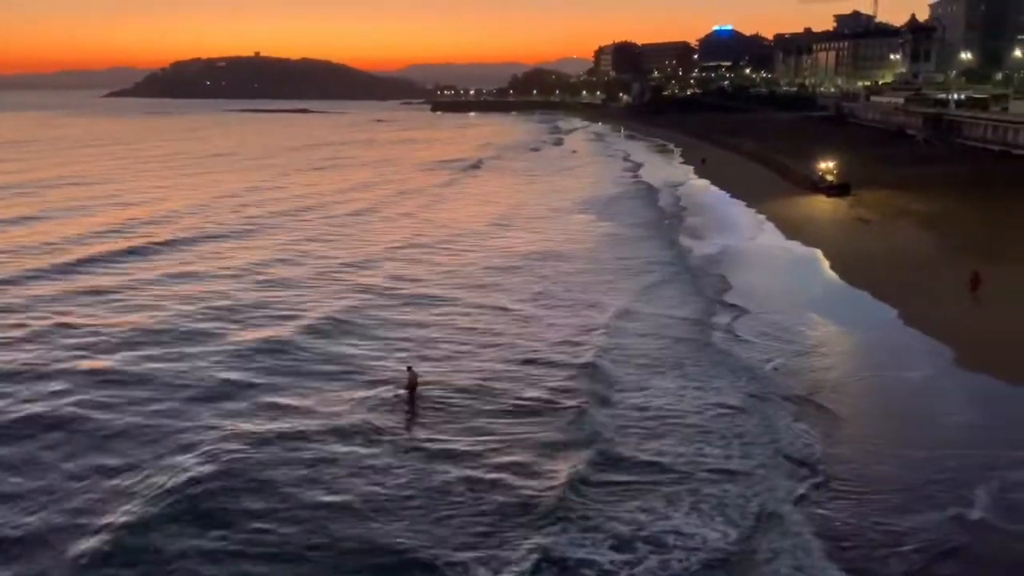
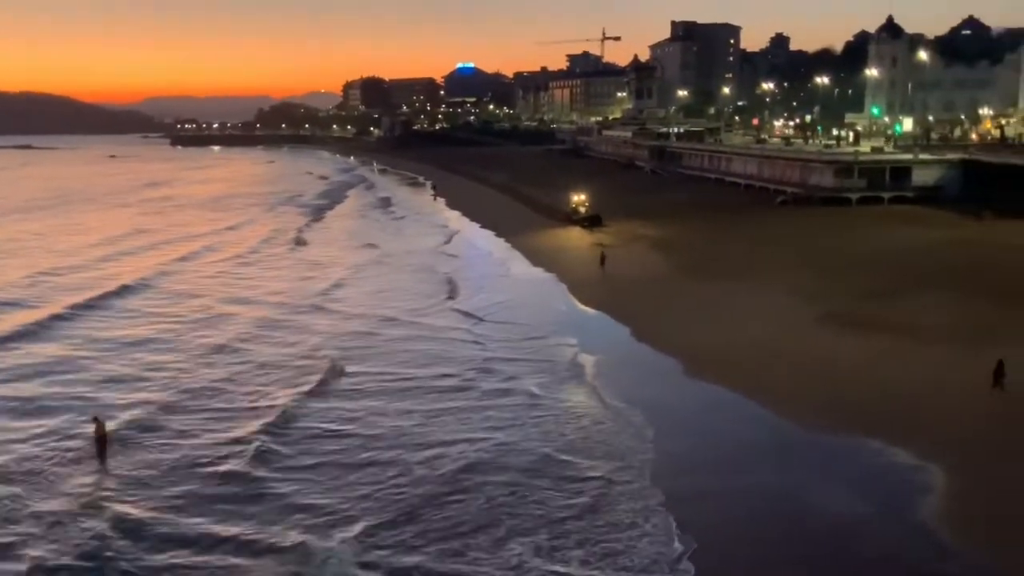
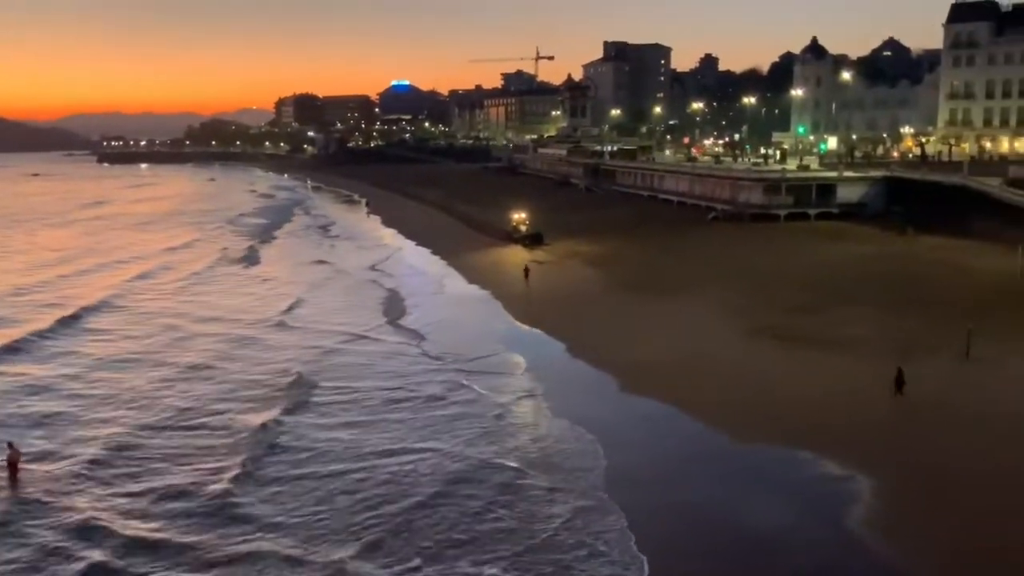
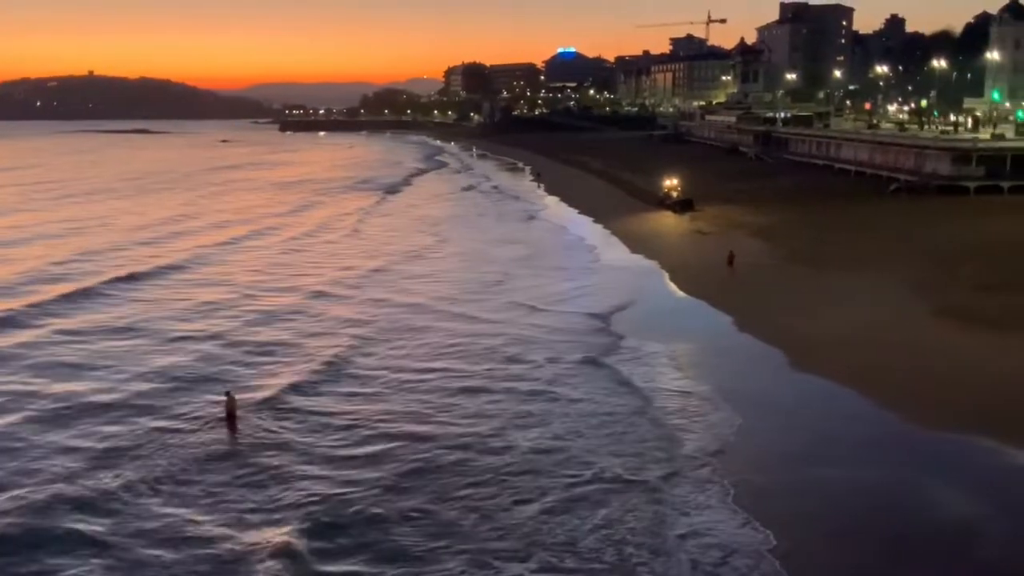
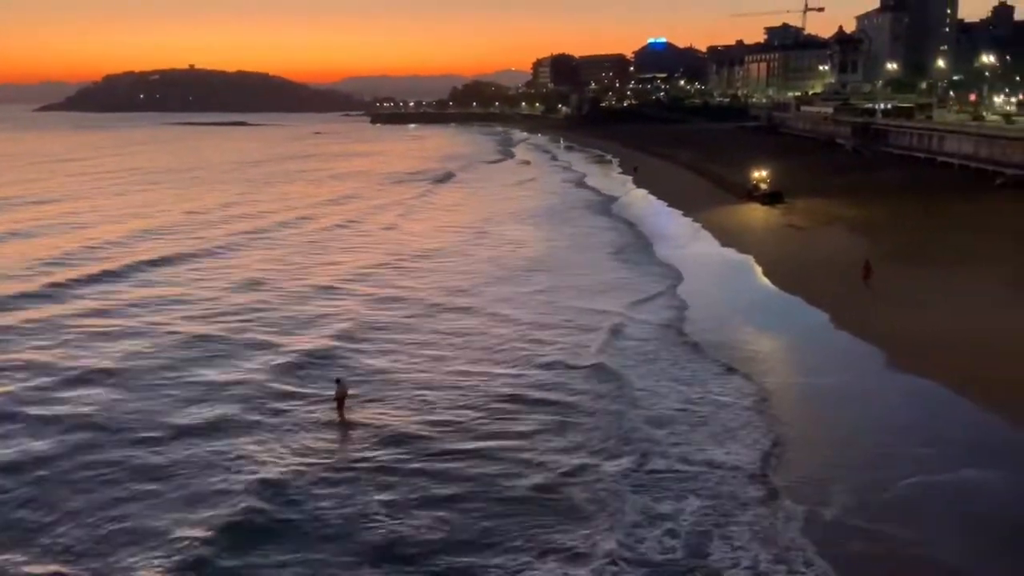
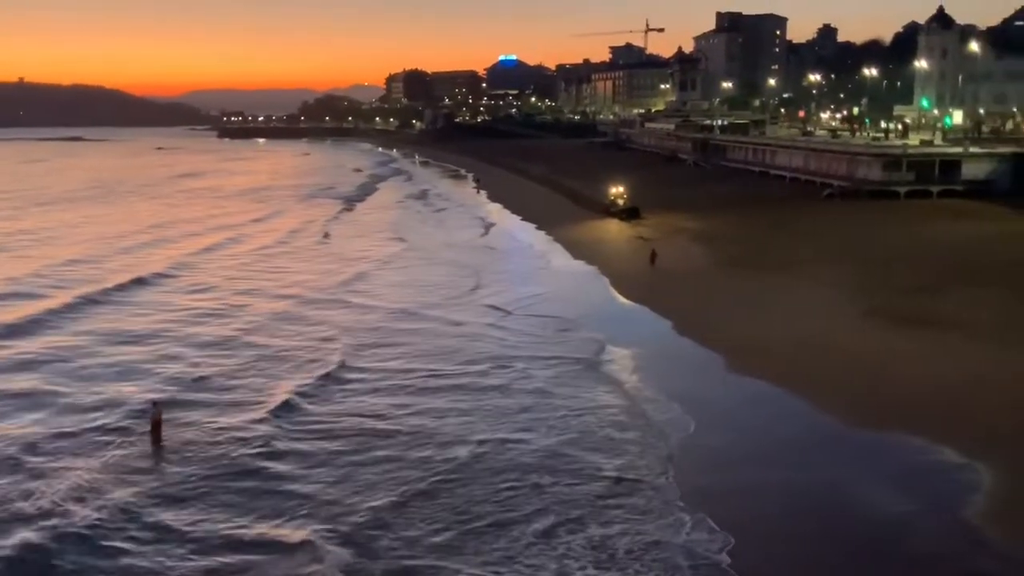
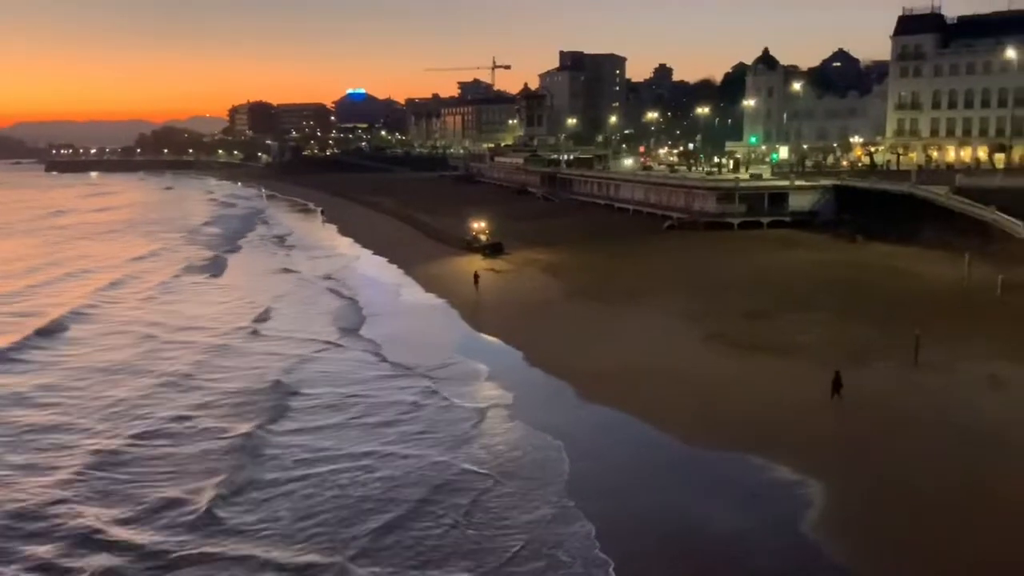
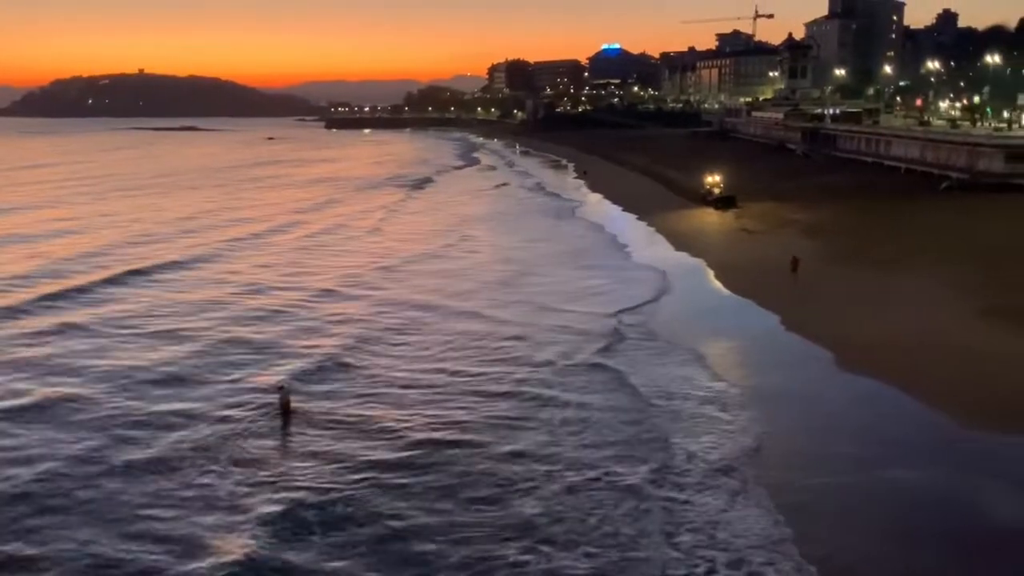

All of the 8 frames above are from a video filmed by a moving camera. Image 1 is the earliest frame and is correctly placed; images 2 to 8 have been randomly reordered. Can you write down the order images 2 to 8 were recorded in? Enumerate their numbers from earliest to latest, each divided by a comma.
5, 8, 4, 6, 2, 3, 7
